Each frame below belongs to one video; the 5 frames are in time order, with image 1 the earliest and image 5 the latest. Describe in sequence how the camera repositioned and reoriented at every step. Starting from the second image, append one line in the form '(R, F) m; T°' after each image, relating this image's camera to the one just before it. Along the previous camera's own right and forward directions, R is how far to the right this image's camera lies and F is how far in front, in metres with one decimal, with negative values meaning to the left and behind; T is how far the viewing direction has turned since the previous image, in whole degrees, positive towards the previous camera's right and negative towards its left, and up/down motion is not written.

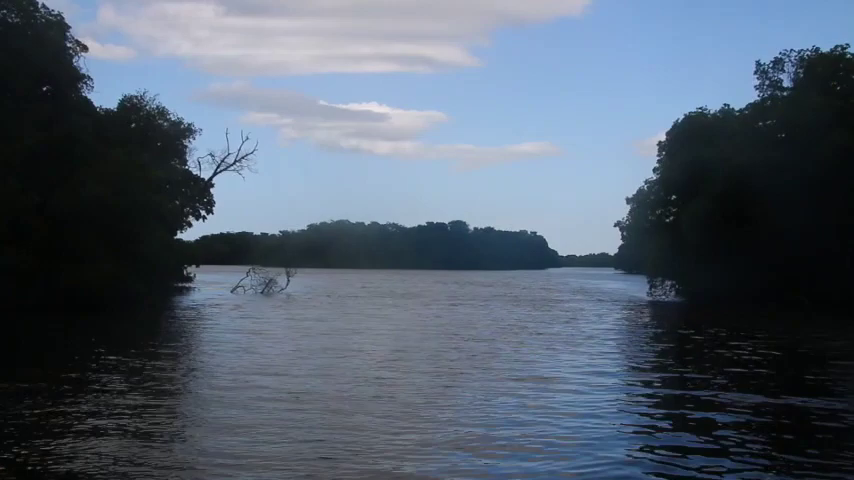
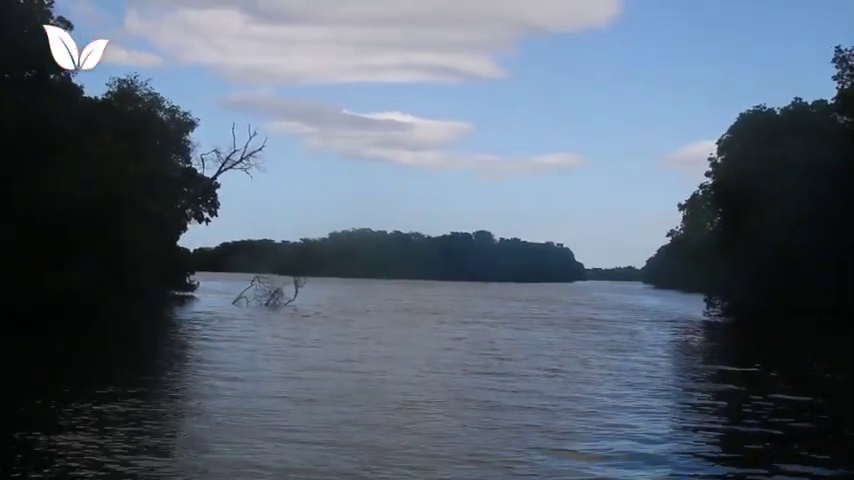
(-0.1, +4.7) m; -1°
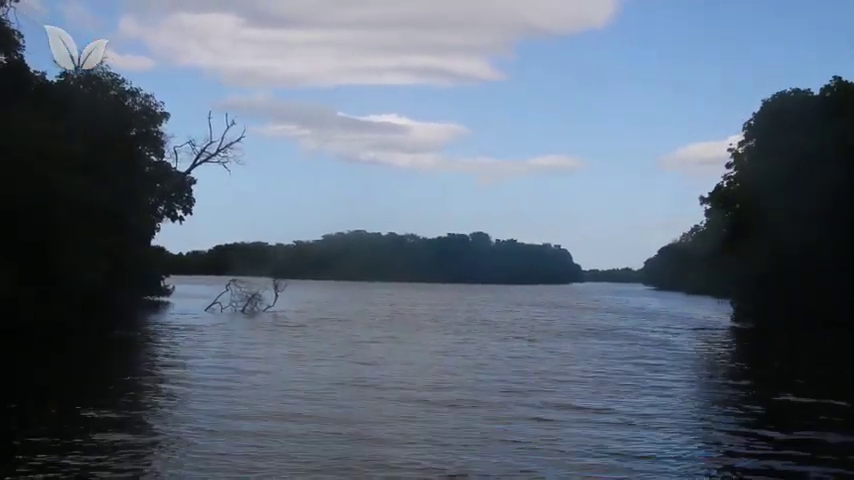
(0.0, +3.7) m; 0°
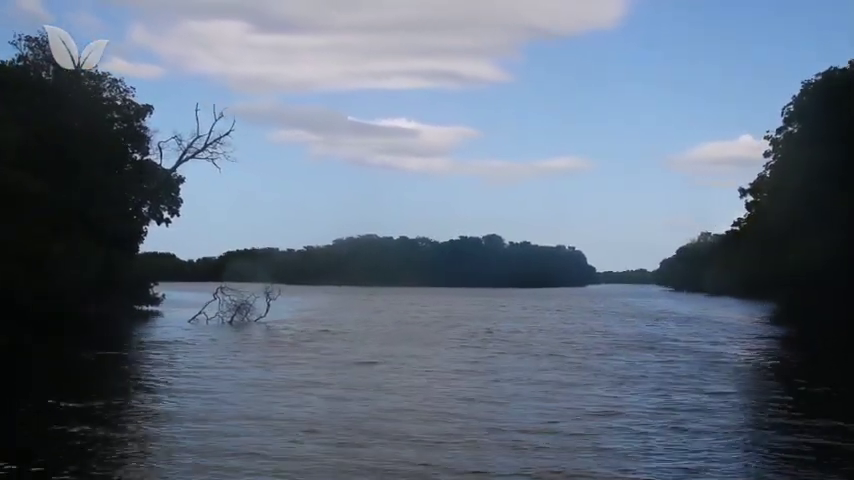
(+0.1, +3.4) m; -1°
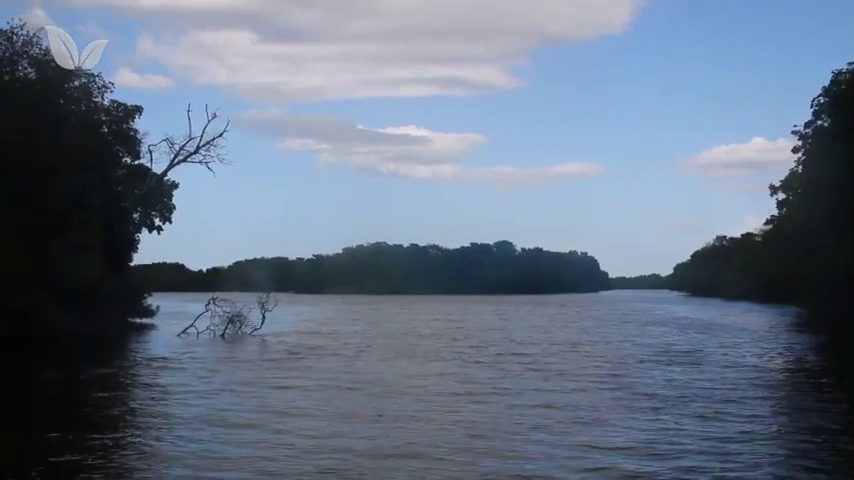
(+0.1, +2.1) m; -1°
